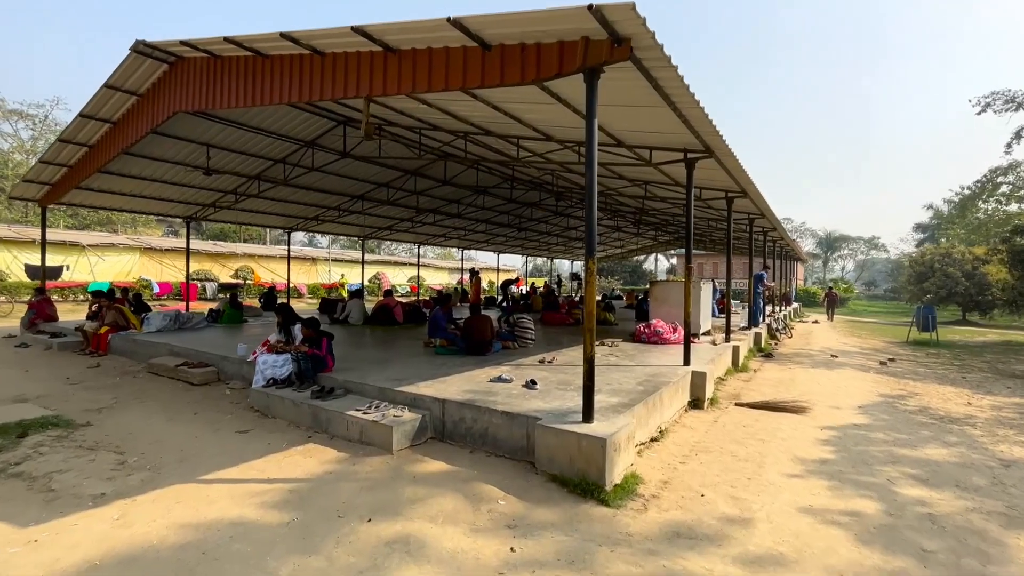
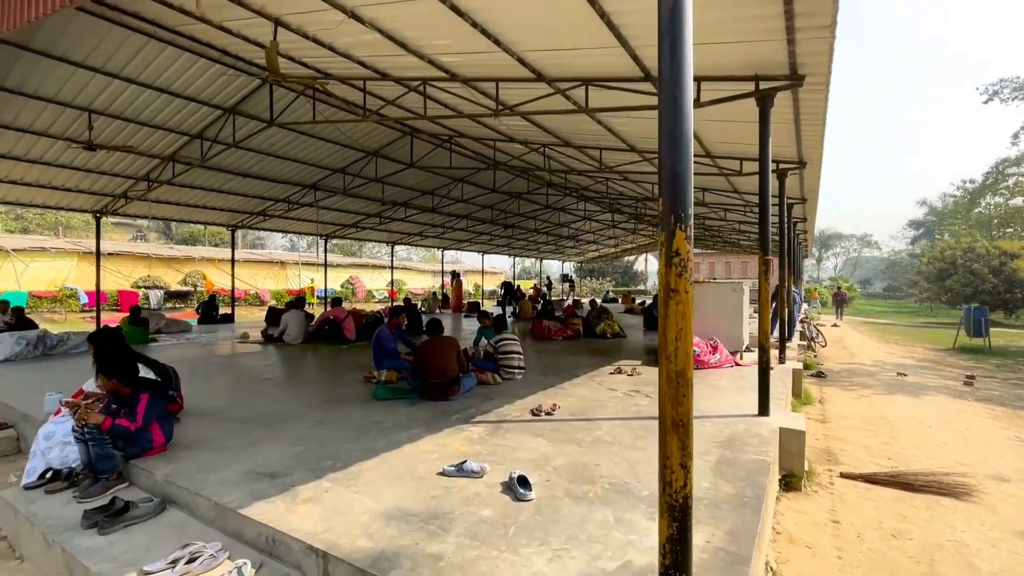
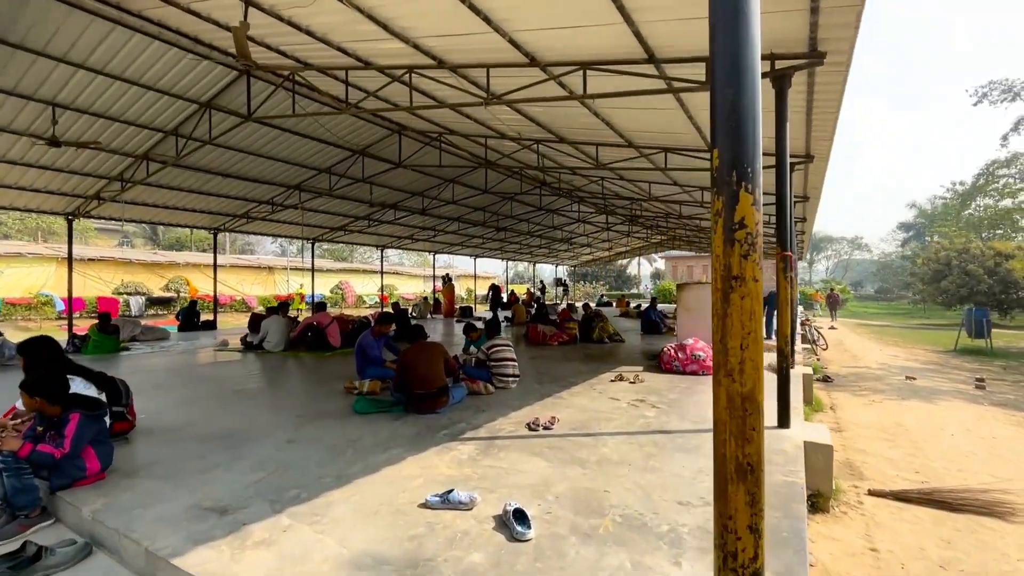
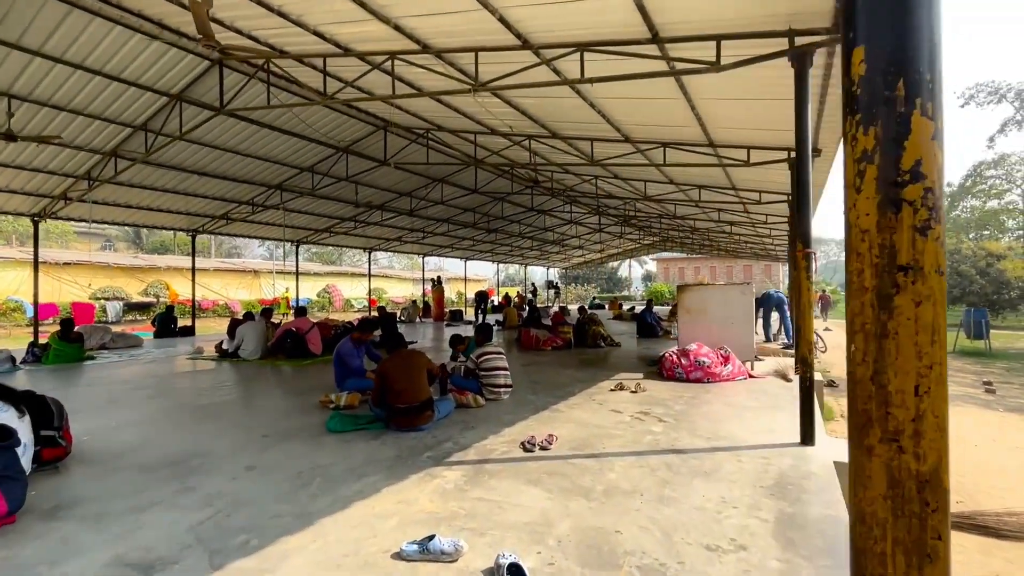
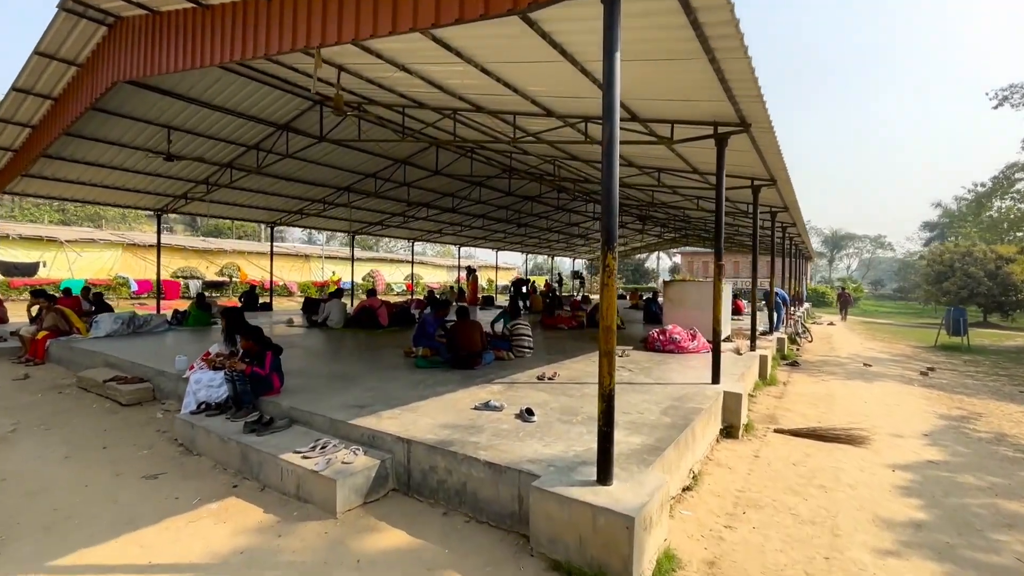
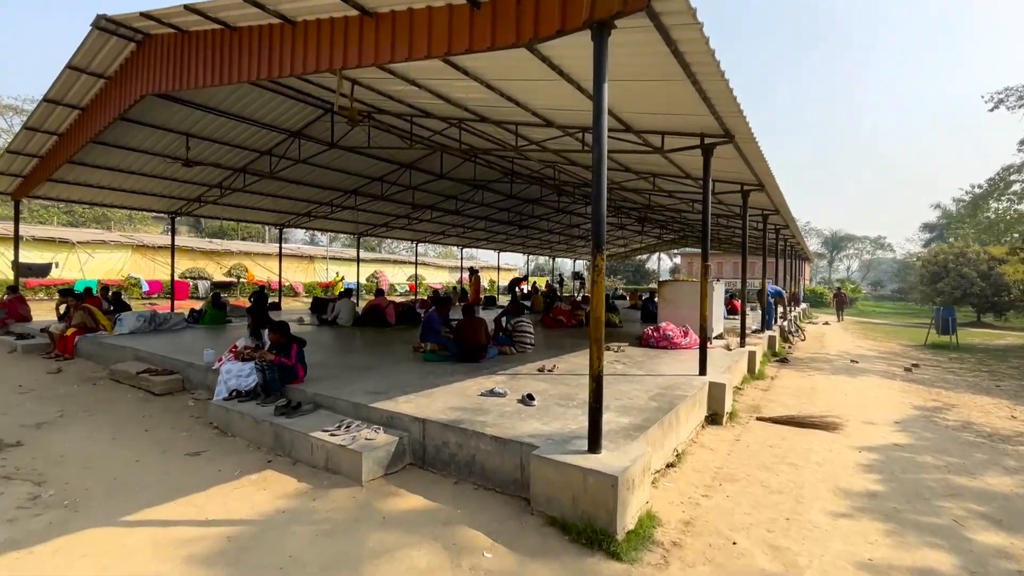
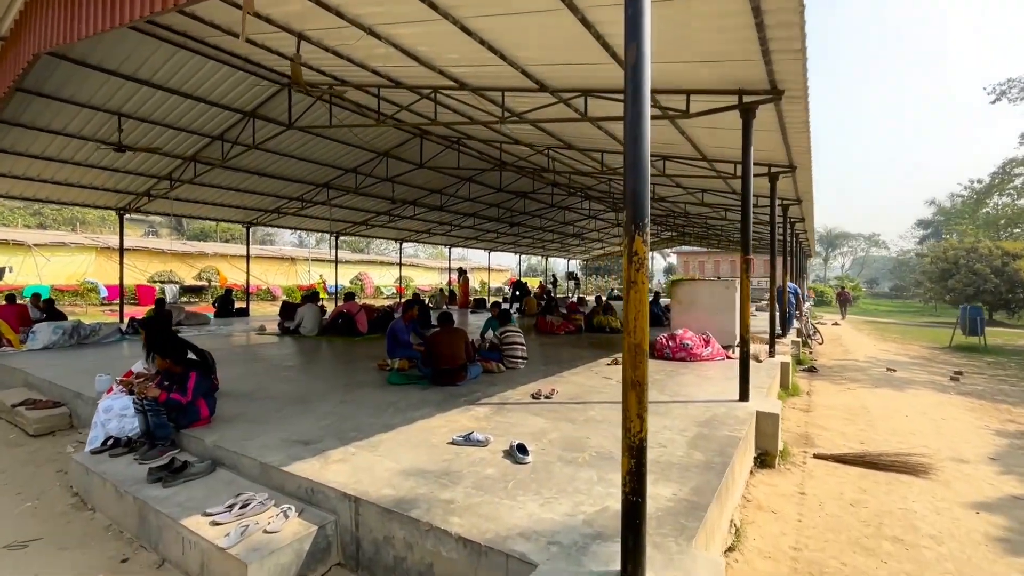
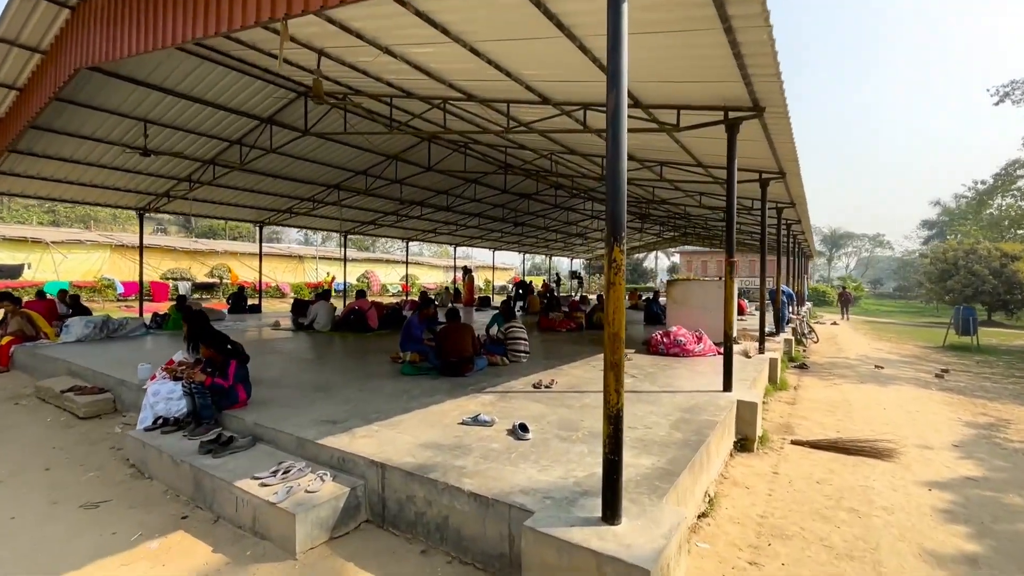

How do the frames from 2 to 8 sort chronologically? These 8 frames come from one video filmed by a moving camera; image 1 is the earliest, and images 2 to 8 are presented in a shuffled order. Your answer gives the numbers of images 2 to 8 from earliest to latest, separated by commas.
6, 5, 8, 7, 2, 3, 4
